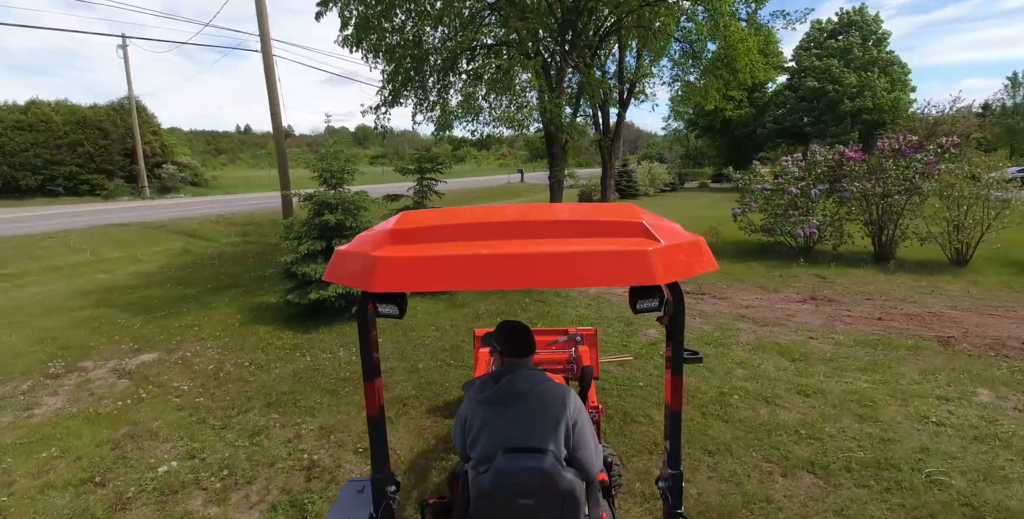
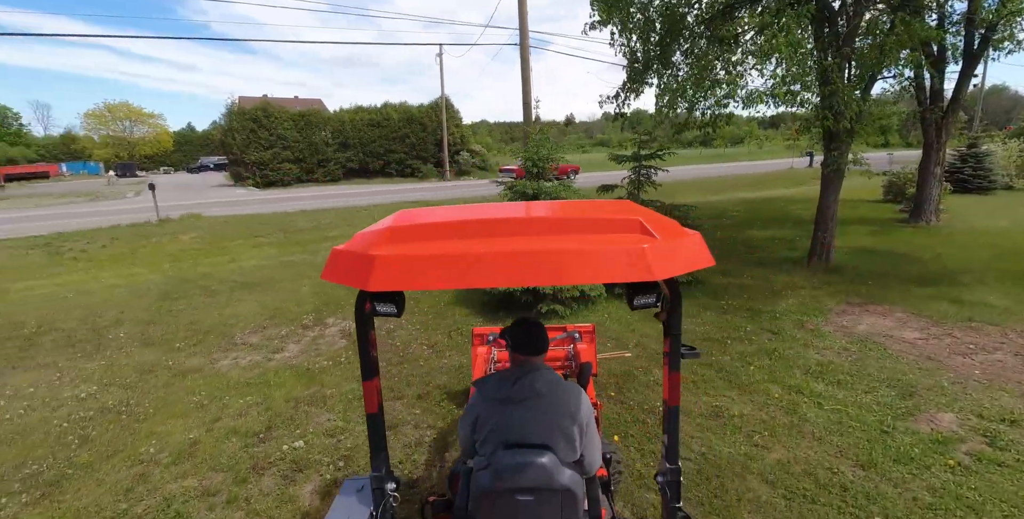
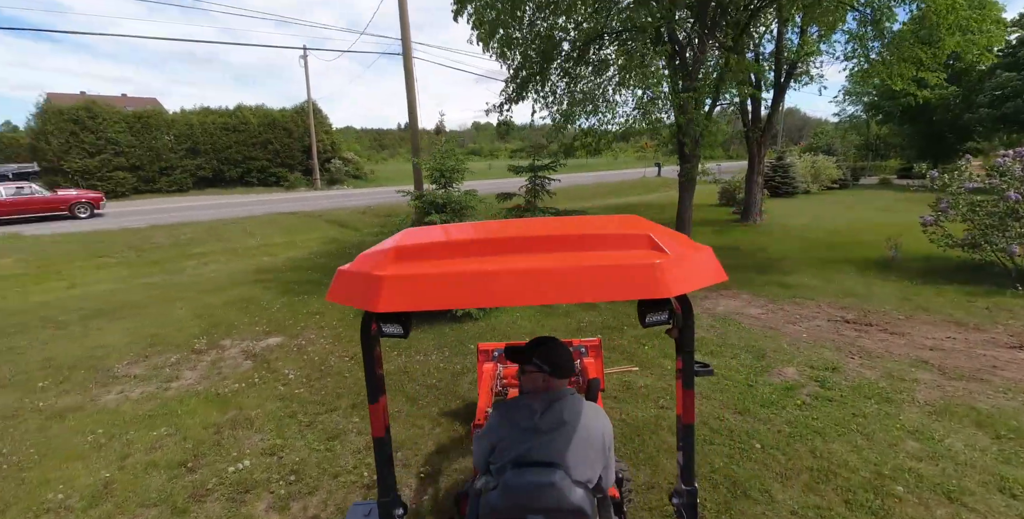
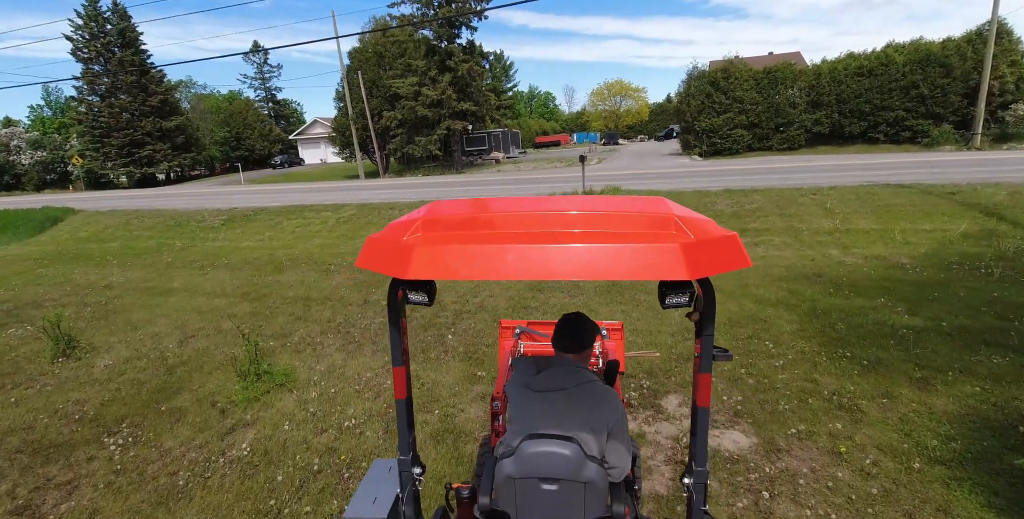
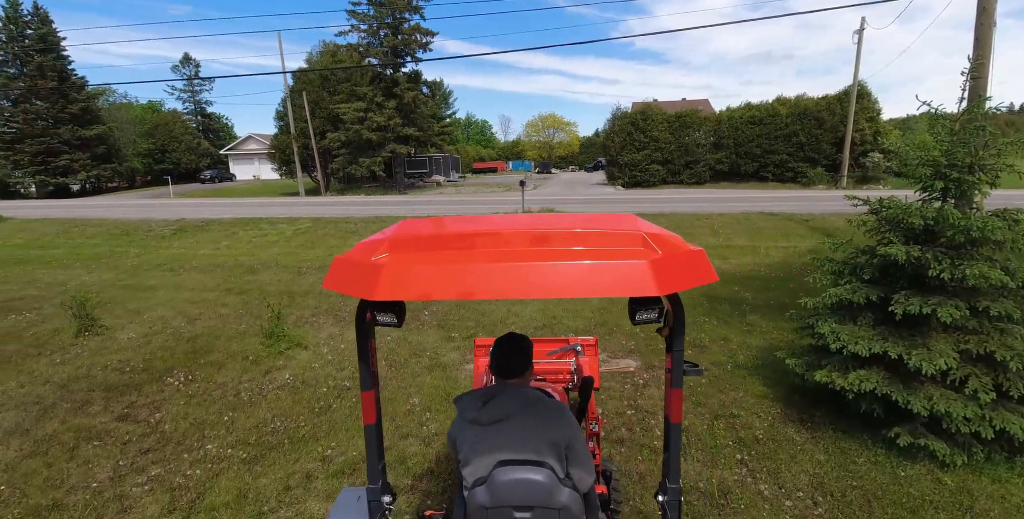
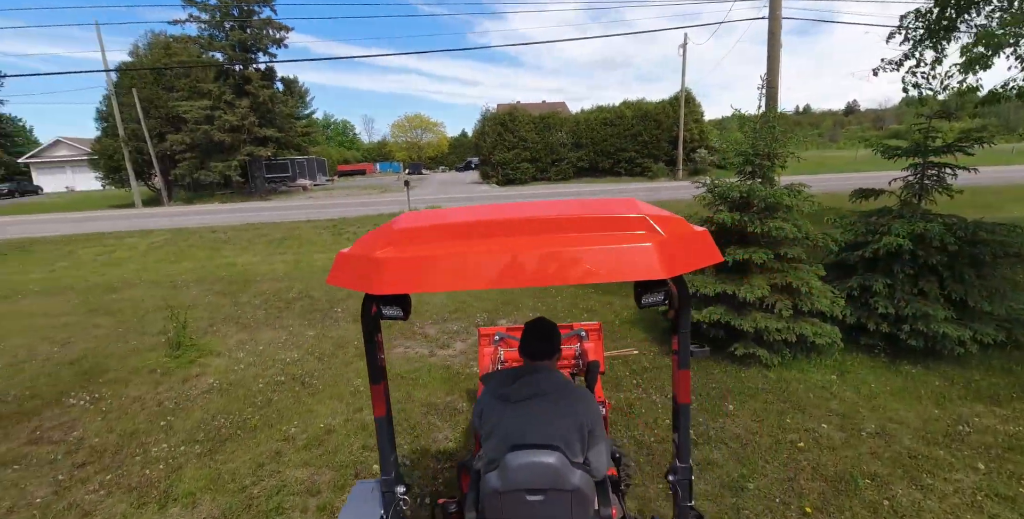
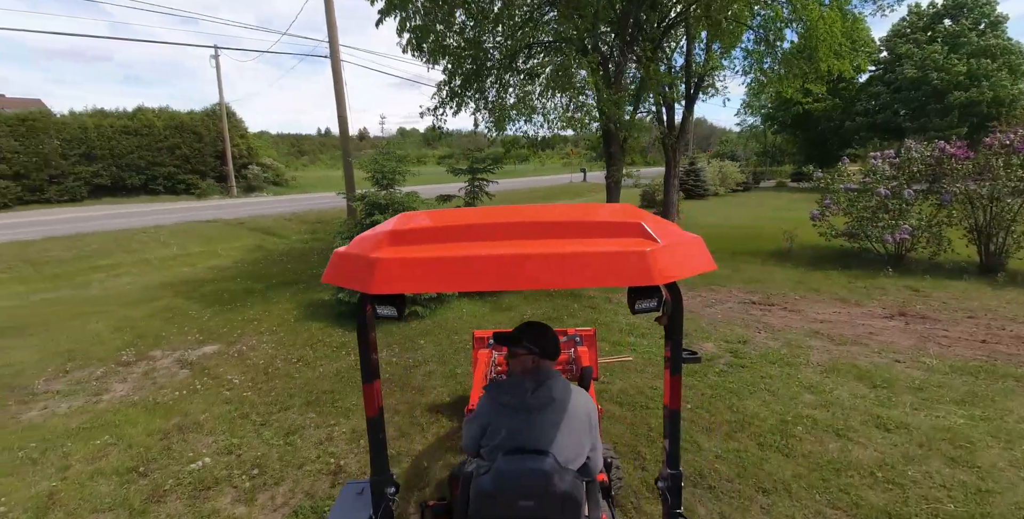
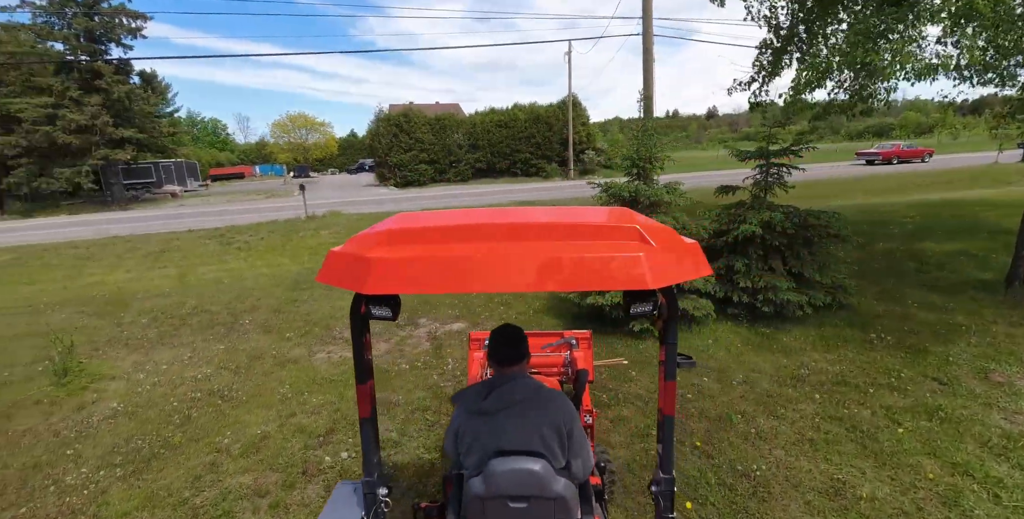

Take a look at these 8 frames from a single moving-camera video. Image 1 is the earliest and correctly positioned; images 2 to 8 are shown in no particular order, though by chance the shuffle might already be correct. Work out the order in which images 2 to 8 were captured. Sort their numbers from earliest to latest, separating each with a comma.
7, 3, 2, 8, 6, 5, 4
